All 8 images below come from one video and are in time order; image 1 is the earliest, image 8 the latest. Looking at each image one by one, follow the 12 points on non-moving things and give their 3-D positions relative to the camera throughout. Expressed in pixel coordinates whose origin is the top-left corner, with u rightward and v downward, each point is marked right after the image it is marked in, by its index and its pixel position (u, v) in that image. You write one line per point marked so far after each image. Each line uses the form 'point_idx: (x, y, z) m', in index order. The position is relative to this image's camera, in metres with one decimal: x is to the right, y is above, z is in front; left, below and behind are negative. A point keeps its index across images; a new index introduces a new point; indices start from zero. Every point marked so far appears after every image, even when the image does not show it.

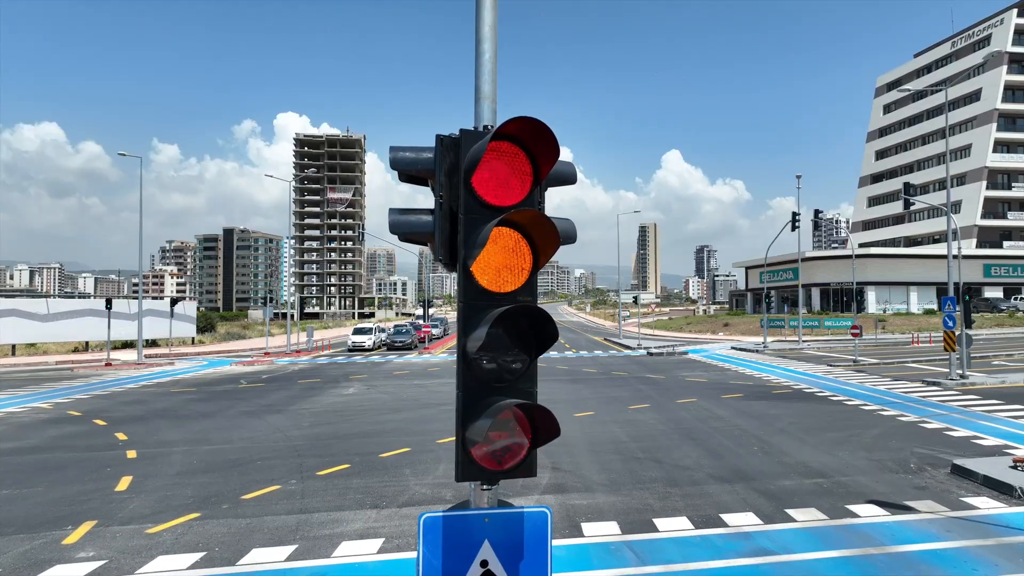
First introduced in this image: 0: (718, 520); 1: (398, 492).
0: (+2.7, -3.0, +7.7) m
1: (-1.7, -3.0, +8.6) m
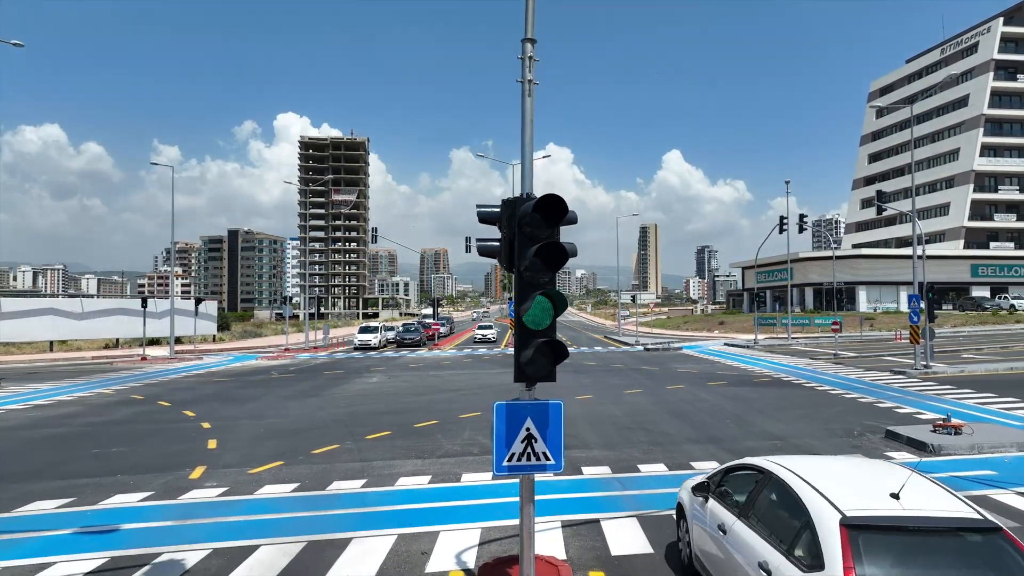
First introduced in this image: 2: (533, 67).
0: (+2.9, -3.0, +9.9) m
1: (-1.4, -3.0, +10.8) m
2: (+0.2, +1.9, +5.0) m
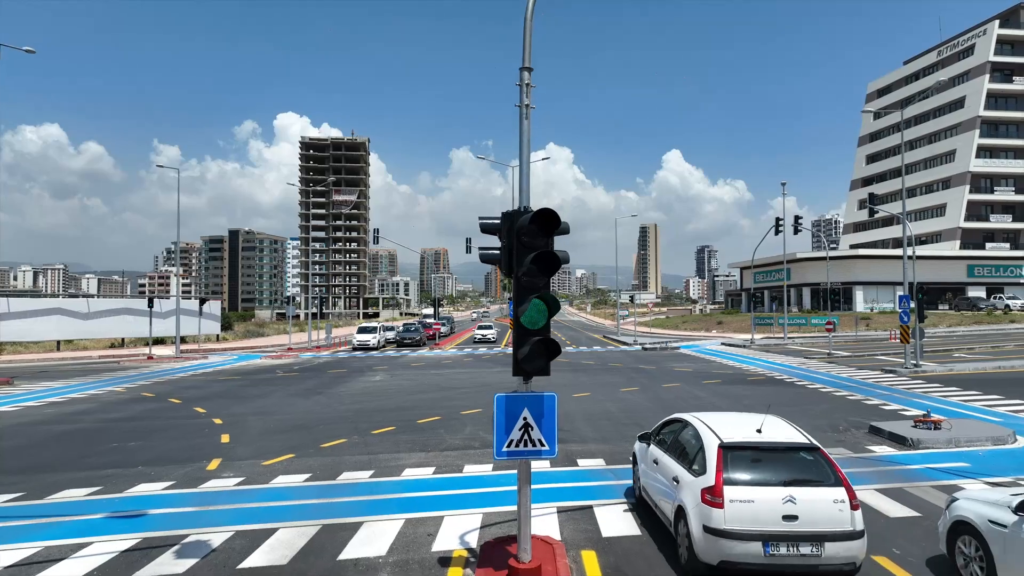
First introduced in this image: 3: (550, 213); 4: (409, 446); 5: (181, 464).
0: (+2.9, -3.0, +10.4) m
1: (-1.4, -3.0, +11.3) m
2: (+0.2, +1.9, +5.5) m
3: (+0.3, +0.7, +5.1) m
4: (-2.0, -3.0, +11.1) m
5: (-5.6, -3.0, +9.8) m
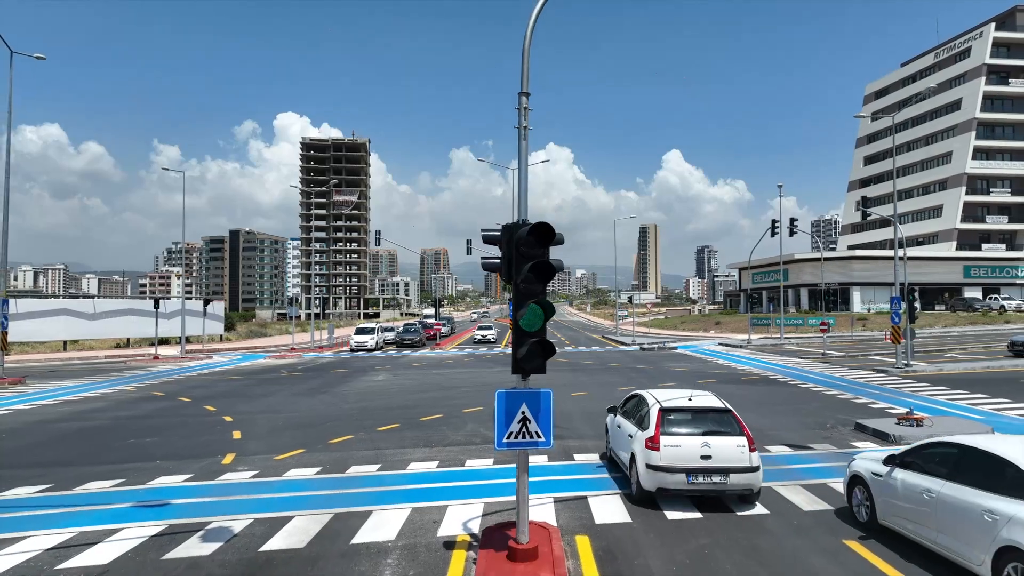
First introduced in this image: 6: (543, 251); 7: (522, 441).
0: (+2.9, -3.1, +10.9) m
1: (-1.4, -3.1, +11.9) m
2: (+0.2, +1.8, +6.0) m
3: (+0.3, +0.6, +5.6) m
4: (-2.0, -3.1, +11.6) m
5: (-5.6, -3.0, +10.4) m
6: (+0.3, +0.4, +5.7) m
7: (+0.1, -1.5, +5.7) m
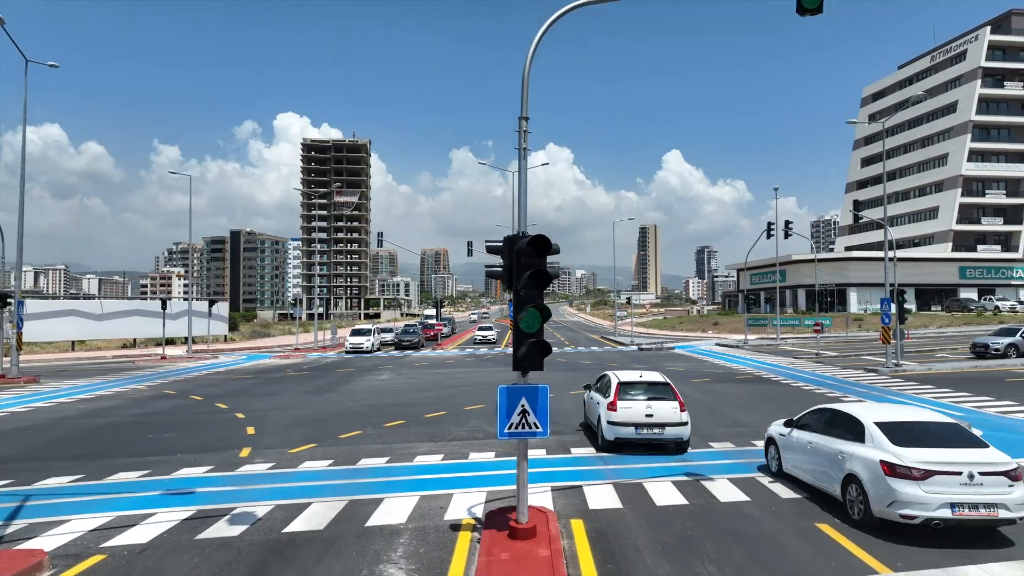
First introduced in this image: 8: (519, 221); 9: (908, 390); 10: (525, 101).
0: (+2.9, -3.1, +11.5) m
1: (-1.4, -3.1, +12.5) m
2: (+0.2, +1.8, +6.7) m
3: (+0.3, +0.5, +6.3) m
4: (-2.0, -3.1, +12.2) m
5: (-5.6, -3.1, +11.0) m
6: (+0.3, +0.3, +6.3) m
7: (+0.1, -1.6, +6.3) m
8: (+0.1, +0.8, +6.7) m
9: (+13.2, -3.4, +19.5) m
10: (+0.2, +2.2, +6.9) m
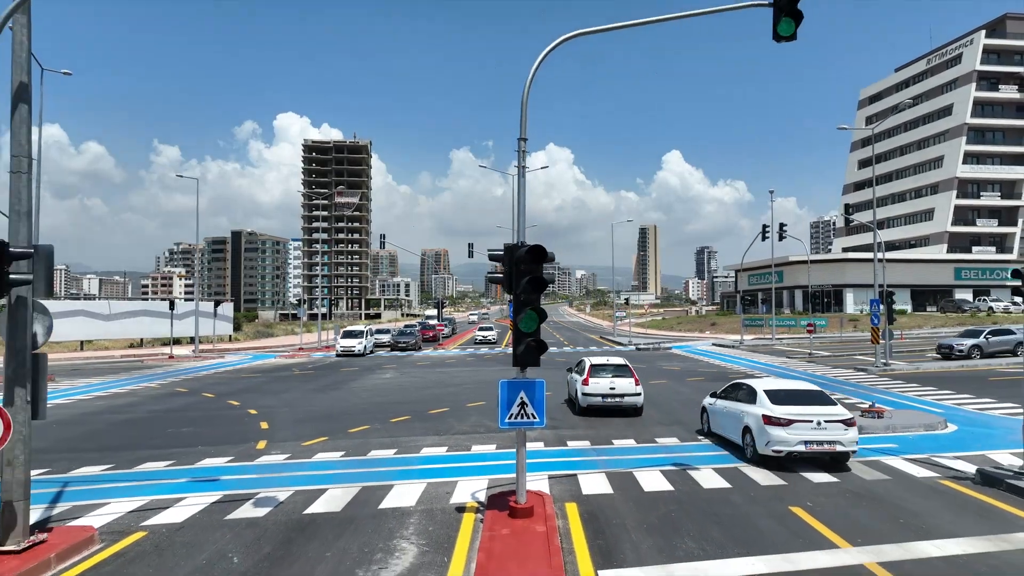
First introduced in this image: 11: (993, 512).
0: (+2.9, -3.2, +12.3) m
1: (-1.4, -3.2, +13.2) m
2: (+0.2, +1.7, +7.4) m
3: (+0.3, +0.5, +7.0) m
4: (-2.0, -3.2, +12.9) m
5: (-5.6, -3.1, +11.7) m
6: (+0.3, +0.2, +7.0) m
7: (+0.1, -1.6, +7.1) m
8: (+0.1, +0.7, +7.4) m
9: (+13.2, -3.5, +20.2) m
10: (+0.2, +2.2, +7.6) m
11: (+6.6, -3.1, +8.0) m
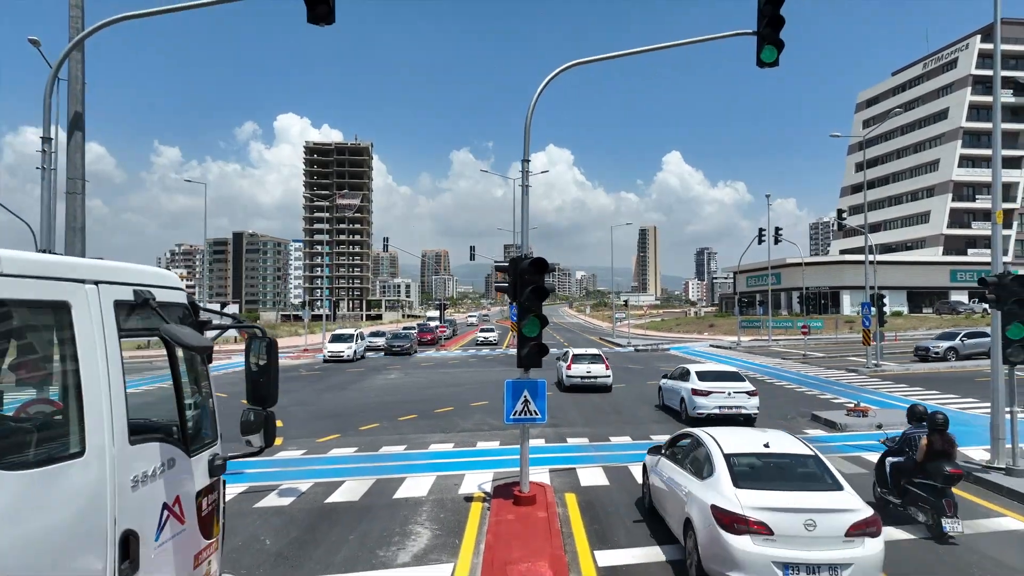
0: (+3.0, -3.3, +13.0) m
1: (-1.4, -3.3, +13.9) m
2: (+0.2, +1.6, +8.1) m
3: (+0.4, +0.4, +7.7) m
4: (-1.9, -3.3, +13.6) m
5: (-5.5, -3.3, +12.4) m
6: (+0.4, +0.1, +7.7) m
7: (+0.2, -1.7, +7.7) m
8: (+0.1, +0.6, +8.1) m
9: (+13.3, -3.6, +20.9) m
10: (+0.2, +2.1, +8.3) m
11: (+6.6, -3.2, +8.7) m
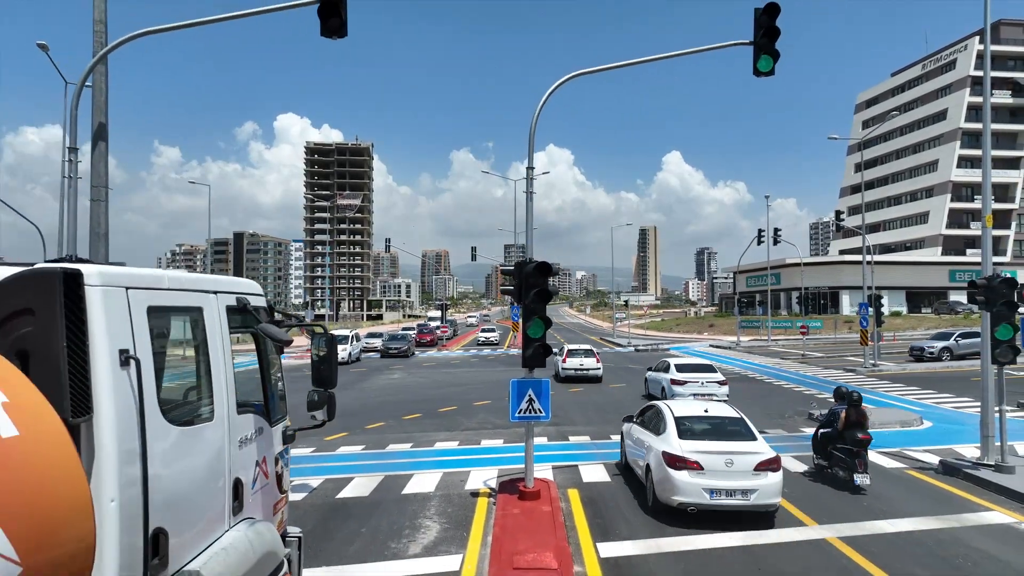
0: (+3.1, -3.3, +13.3) m
1: (-1.3, -3.3, +14.2) m
2: (+0.3, +1.6, +8.4) m
3: (+0.5, +0.3, +8.0) m
4: (-1.8, -3.3, +13.9) m
5: (-5.5, -3.3, +12.7) m
6: (+0.4, +0.1, +8.0) m
7: (+0.2, -1.8, +8.0) m
8: (+0.2, +0.6, +8.4) m
9: (+13.3, -3.6, +21.2) m
10: (+0.3, +2.0, +8.6) m
11: (+6.7, -3.2, +9.0) m
